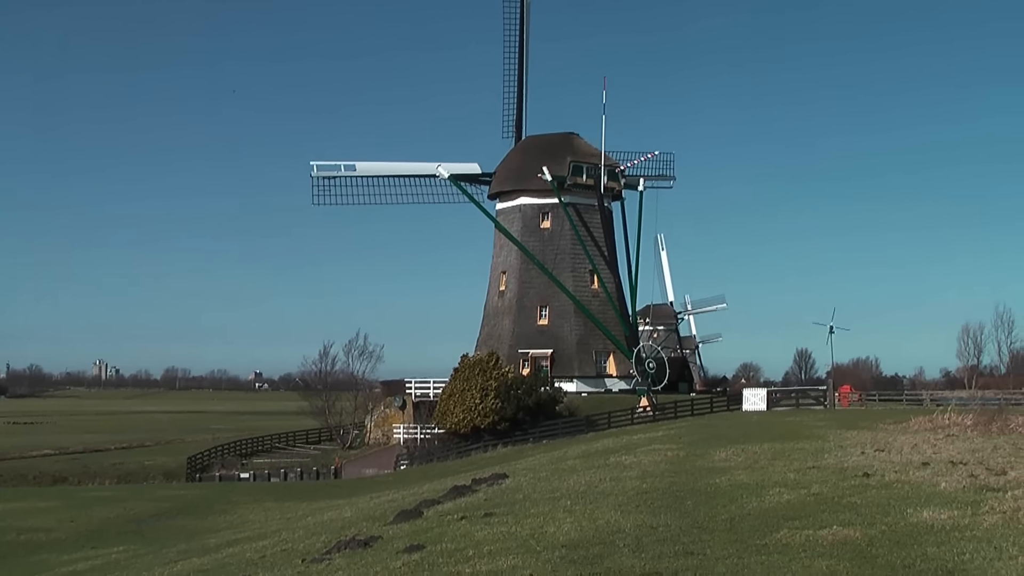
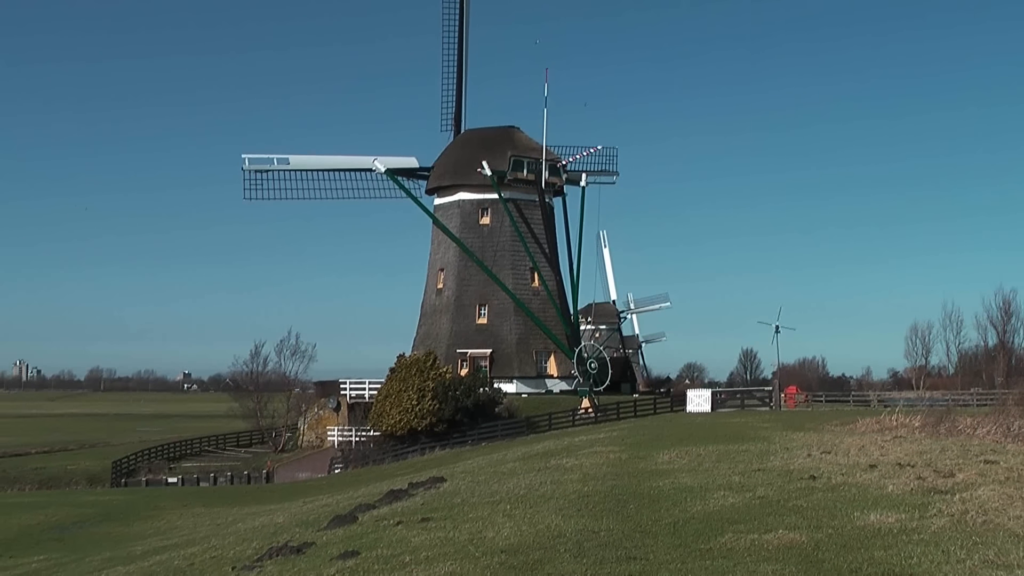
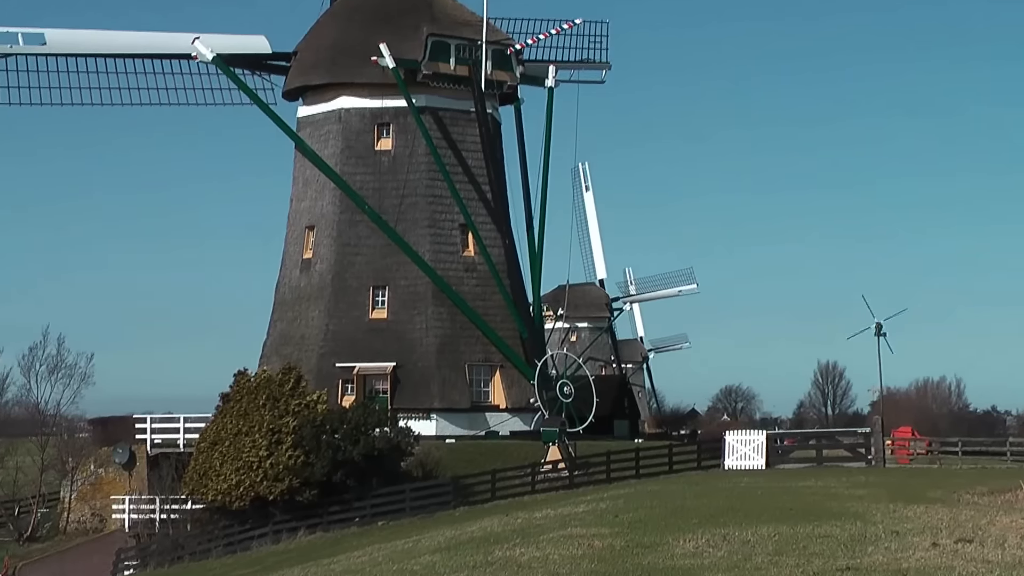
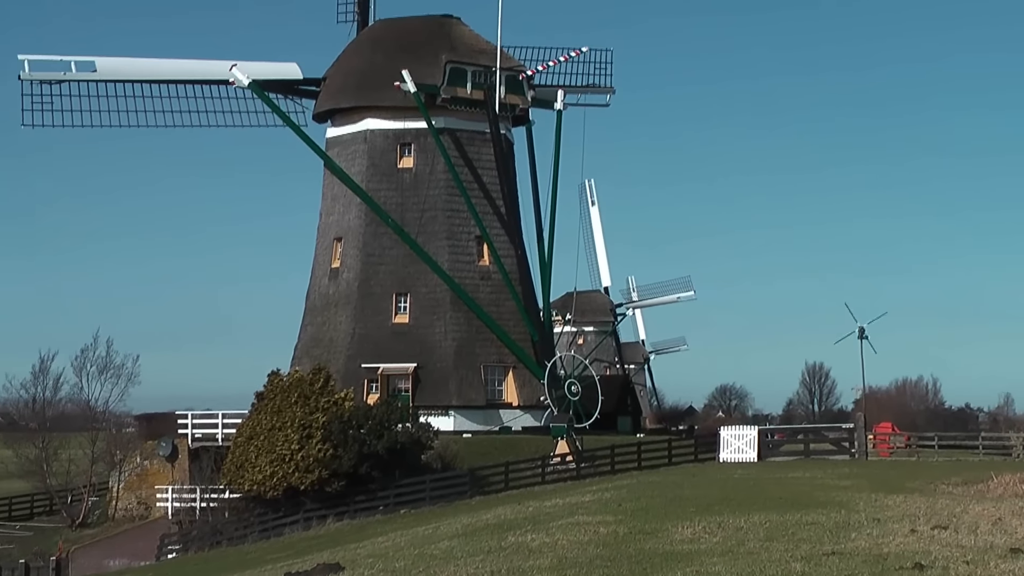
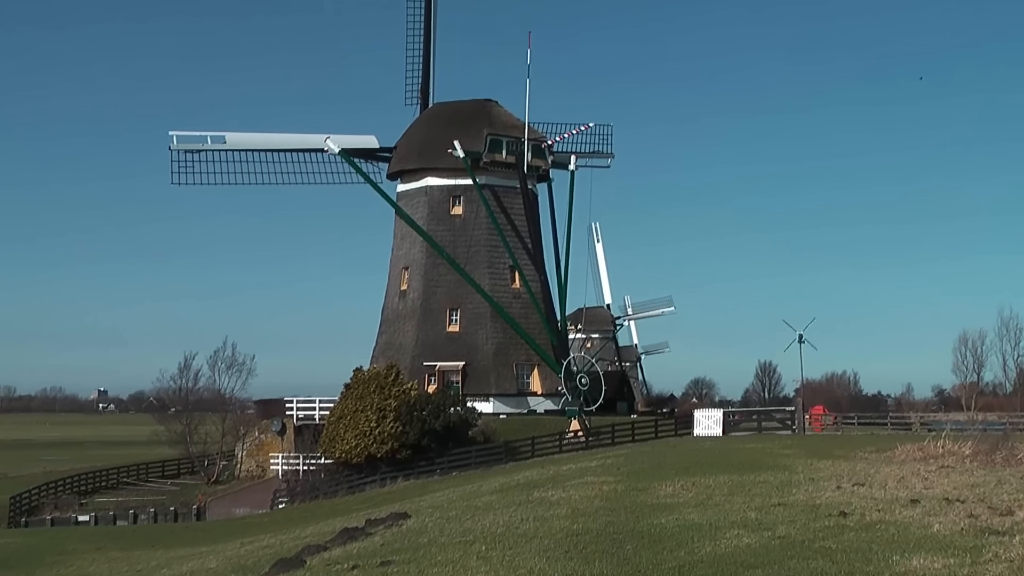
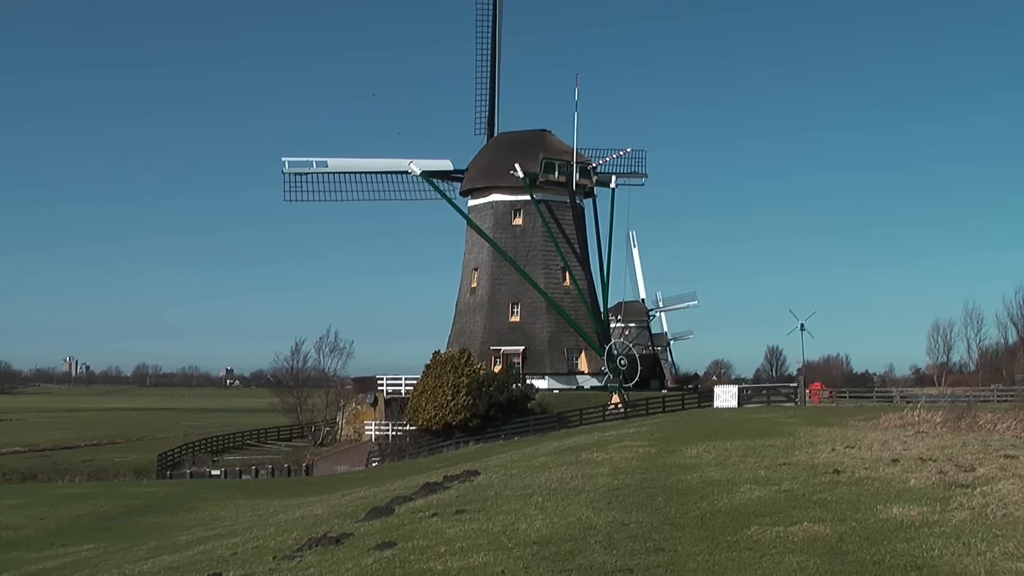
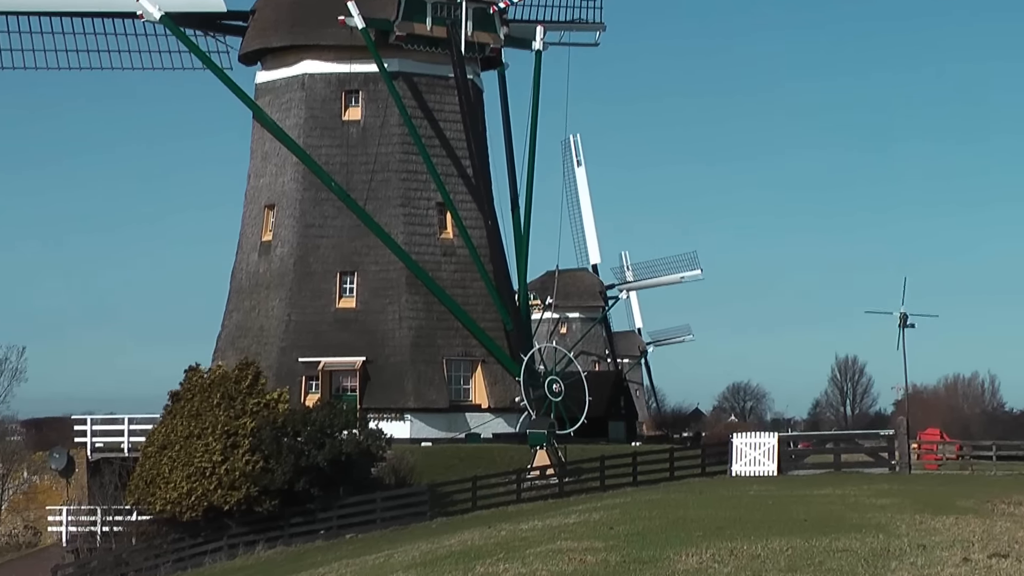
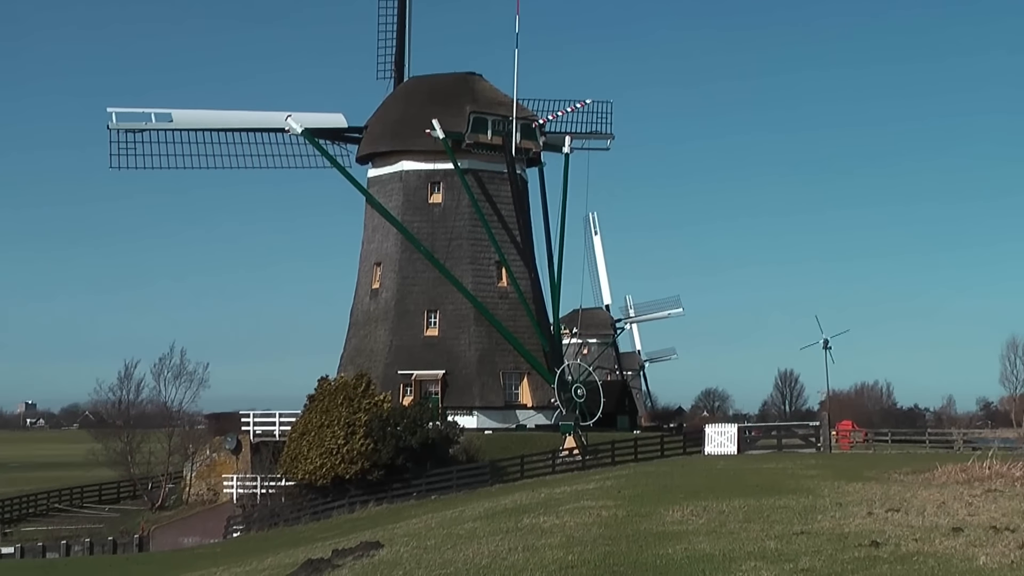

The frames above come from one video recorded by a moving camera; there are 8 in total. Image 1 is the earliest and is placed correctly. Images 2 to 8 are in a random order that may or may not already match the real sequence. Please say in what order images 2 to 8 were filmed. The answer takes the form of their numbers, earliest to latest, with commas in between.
6, 2, 5, 8, 4, 3, 7
